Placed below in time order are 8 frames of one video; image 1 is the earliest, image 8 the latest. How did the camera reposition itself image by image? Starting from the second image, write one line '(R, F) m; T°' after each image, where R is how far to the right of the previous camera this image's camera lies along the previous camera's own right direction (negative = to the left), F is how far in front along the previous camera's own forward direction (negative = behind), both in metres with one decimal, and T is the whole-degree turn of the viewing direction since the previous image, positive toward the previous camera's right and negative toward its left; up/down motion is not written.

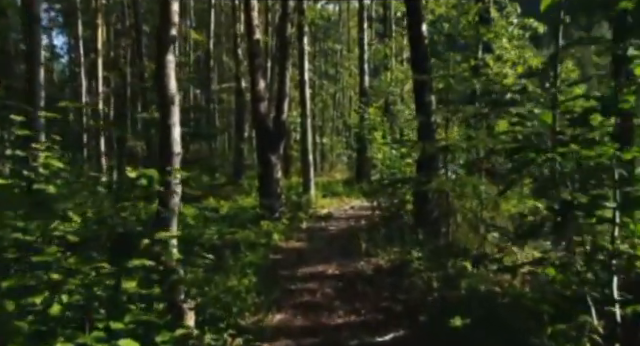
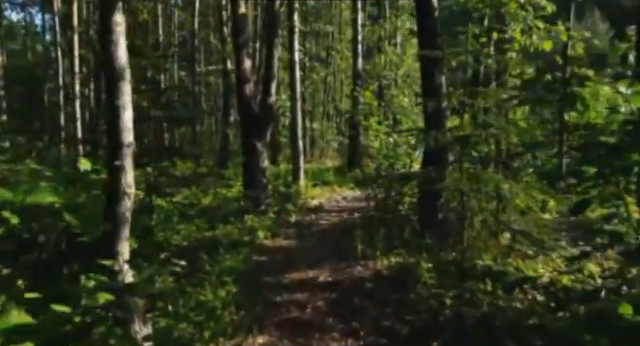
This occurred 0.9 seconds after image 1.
(0.0, +1.6) m; +1°
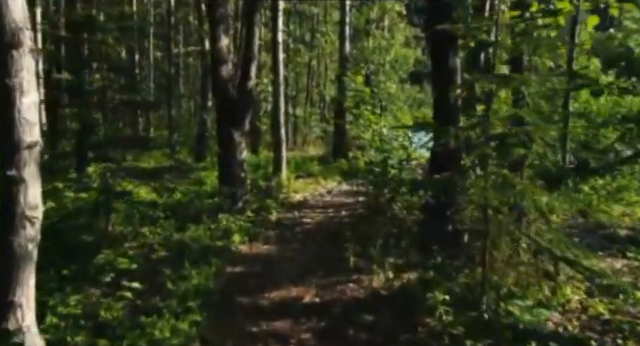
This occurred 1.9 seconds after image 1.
(-0.1, +1.8) m; +1°
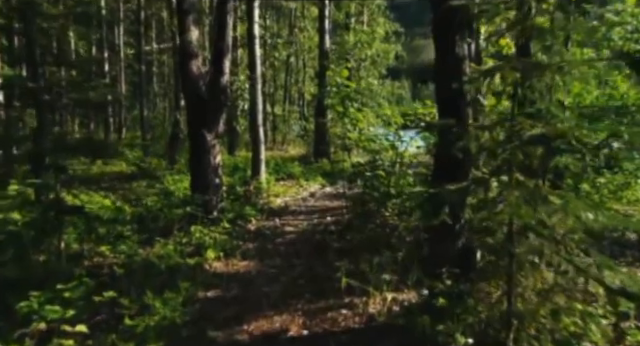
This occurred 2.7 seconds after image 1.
(-0.1, +1.3) m; +1°
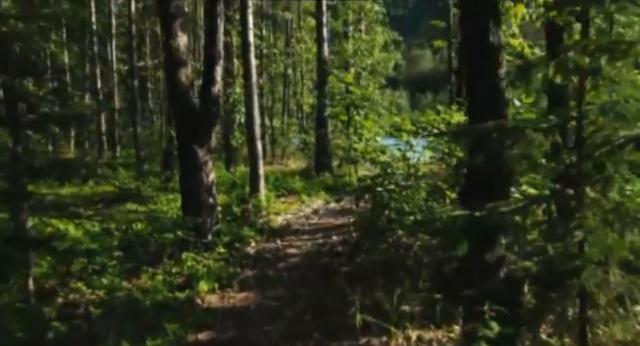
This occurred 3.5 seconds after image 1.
(-0.1, +1.3) m; 0°
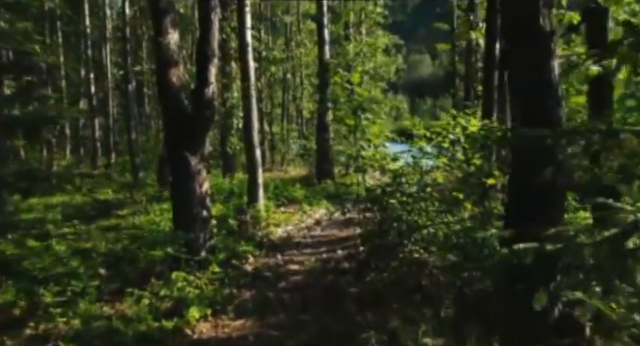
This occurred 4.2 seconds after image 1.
(-0.1, +1.1) m; 0°
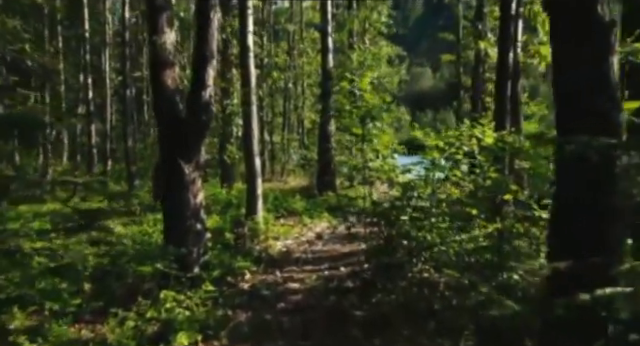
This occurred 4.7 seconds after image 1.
(-0.1, +0.8) m; 0°
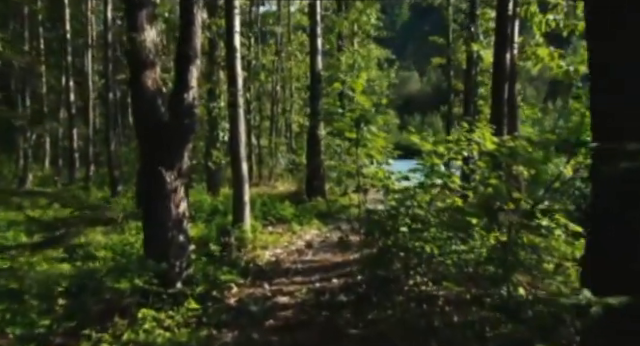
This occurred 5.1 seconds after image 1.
(0.0, +0.6) m; +1°
